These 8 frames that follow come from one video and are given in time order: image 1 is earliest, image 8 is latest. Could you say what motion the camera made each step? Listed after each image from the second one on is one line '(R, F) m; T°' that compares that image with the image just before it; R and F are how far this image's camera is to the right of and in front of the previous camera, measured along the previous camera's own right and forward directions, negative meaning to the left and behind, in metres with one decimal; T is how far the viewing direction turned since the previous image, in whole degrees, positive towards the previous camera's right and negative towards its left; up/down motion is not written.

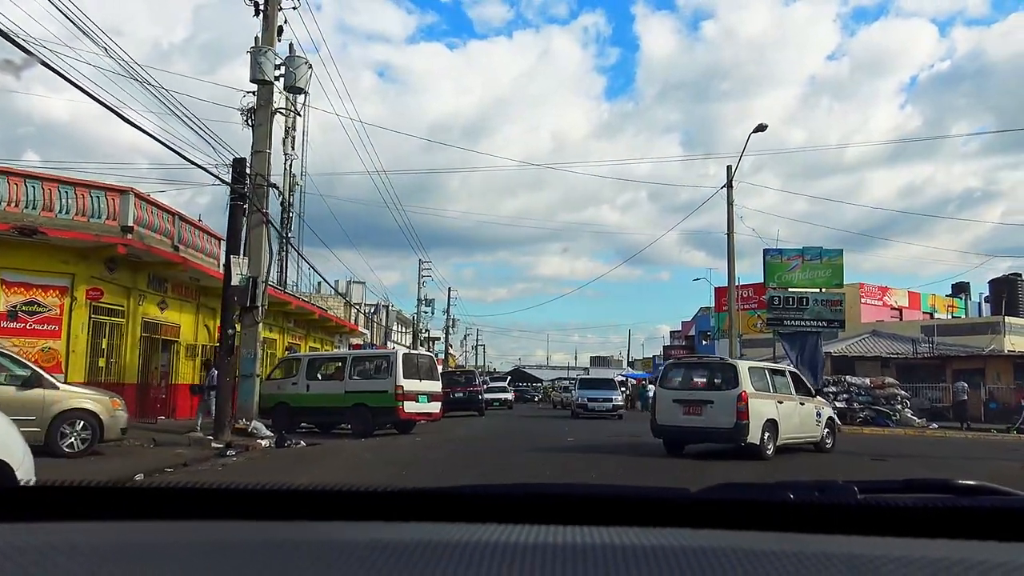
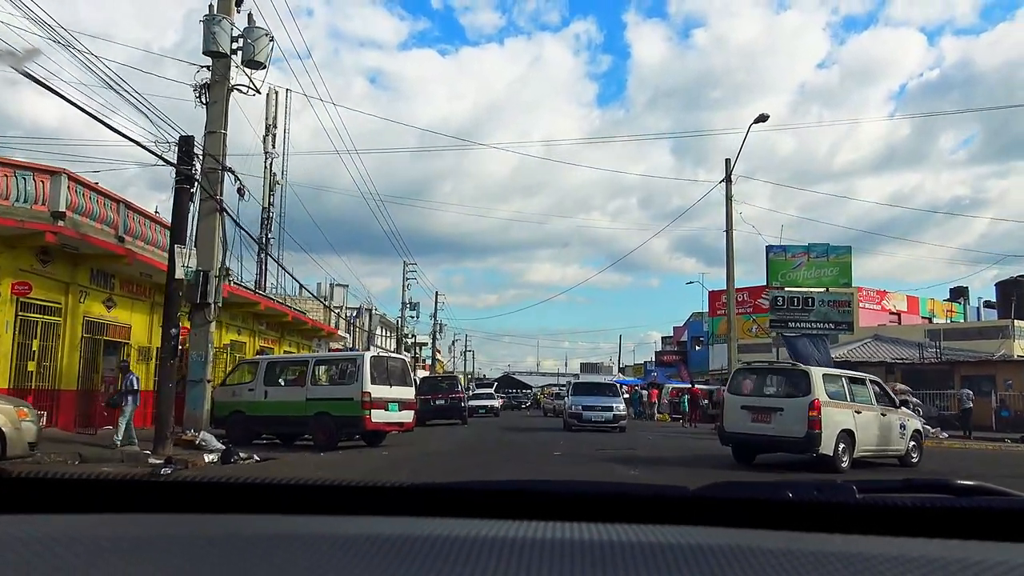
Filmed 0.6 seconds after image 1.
(+0.2, +1.9) m; +1°
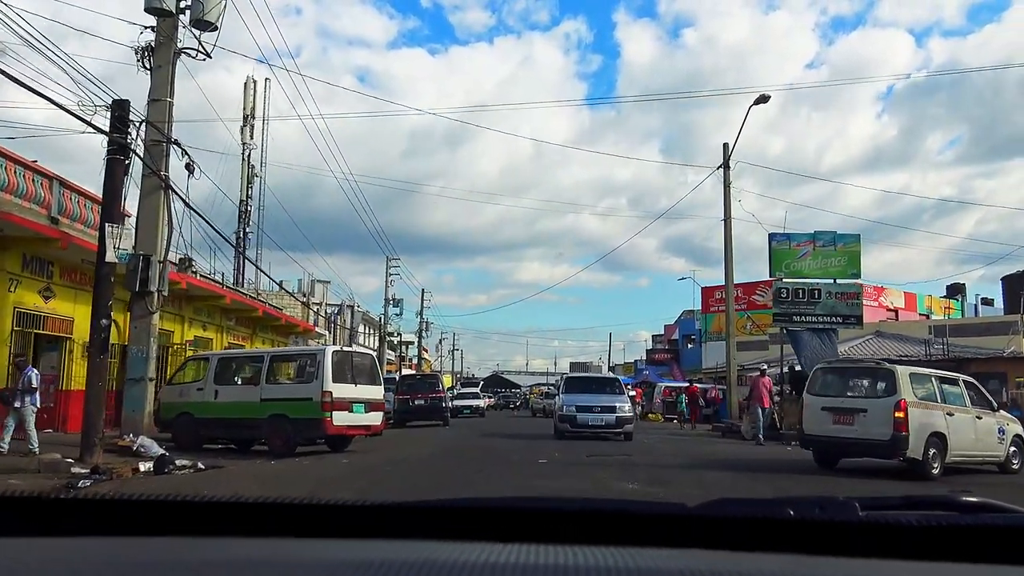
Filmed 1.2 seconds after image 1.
(+0.2, +1.8) m; +1°
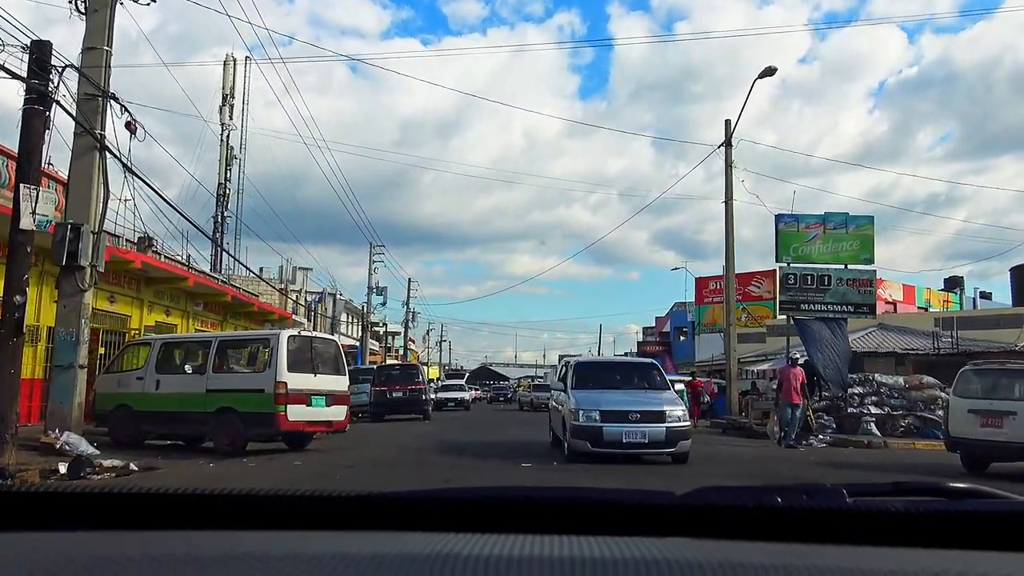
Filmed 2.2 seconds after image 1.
(+0.1, +1.8) m; +1°
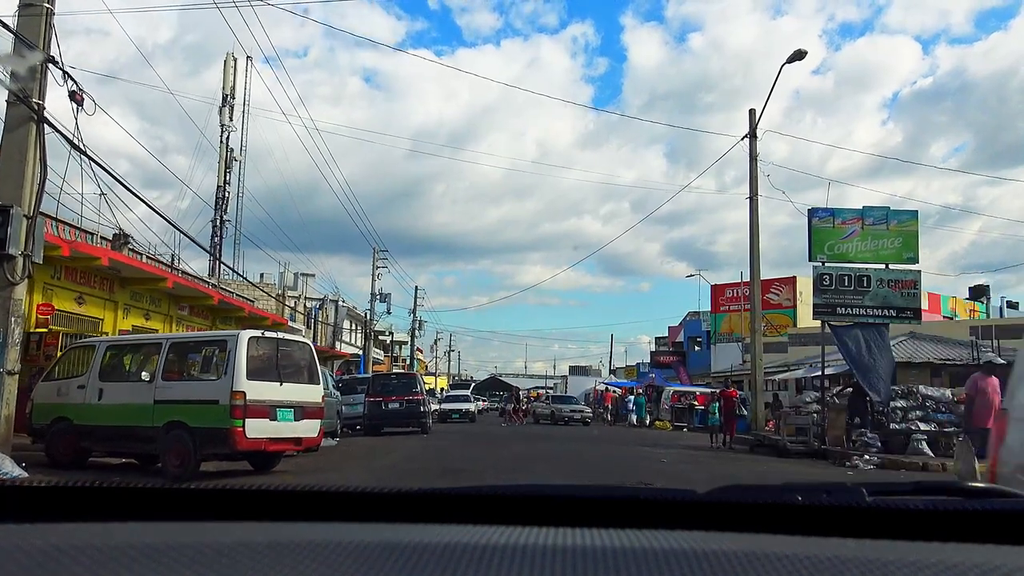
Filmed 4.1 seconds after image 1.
(+0.1, +2.0) m; -1°
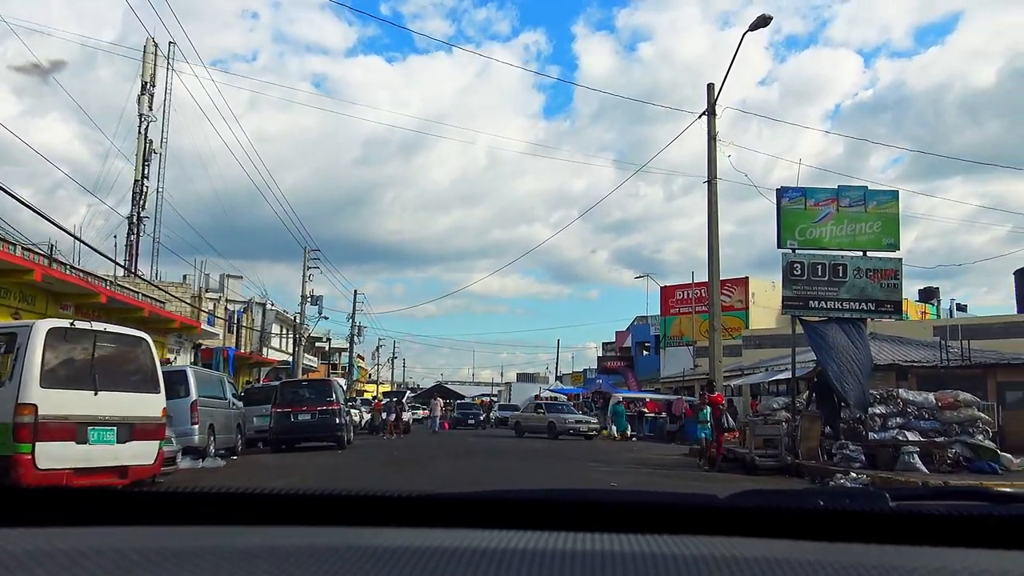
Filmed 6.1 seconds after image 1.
(+0.4, +2.7) m; +3°
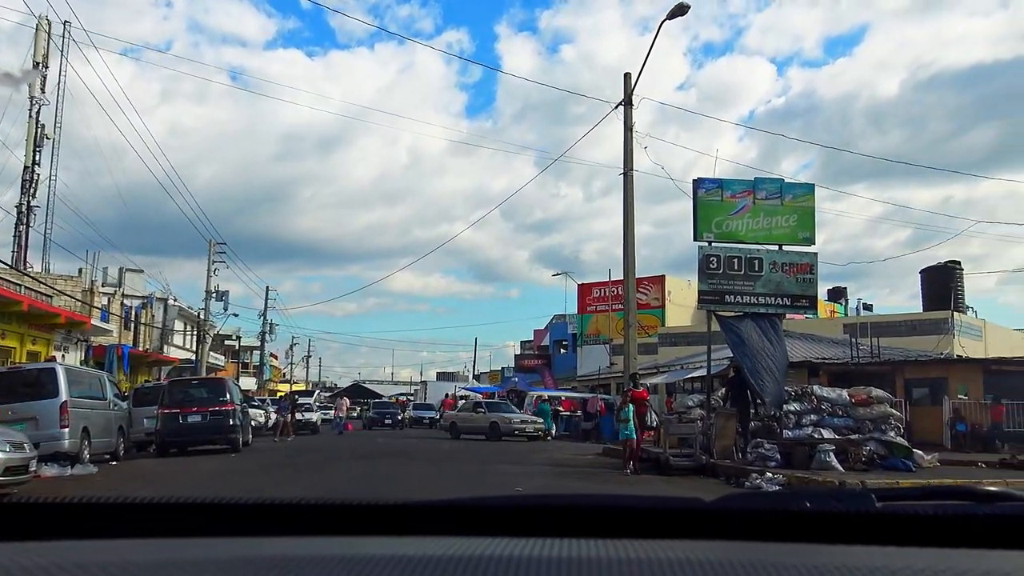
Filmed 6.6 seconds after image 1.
(+0.3, +0.9) m; +5°
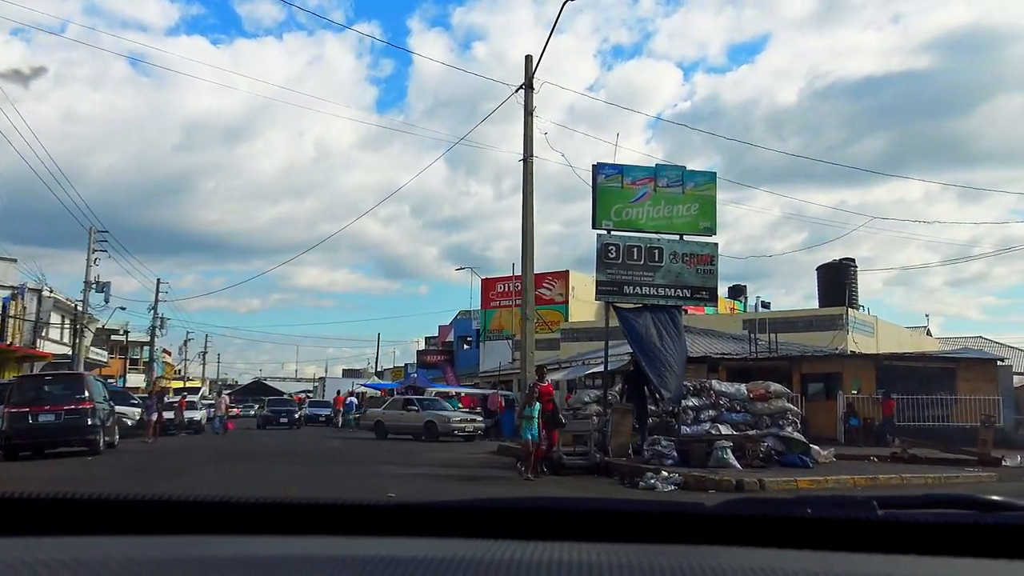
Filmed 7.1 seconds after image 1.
(+0.4, +1.0) m; +6°
